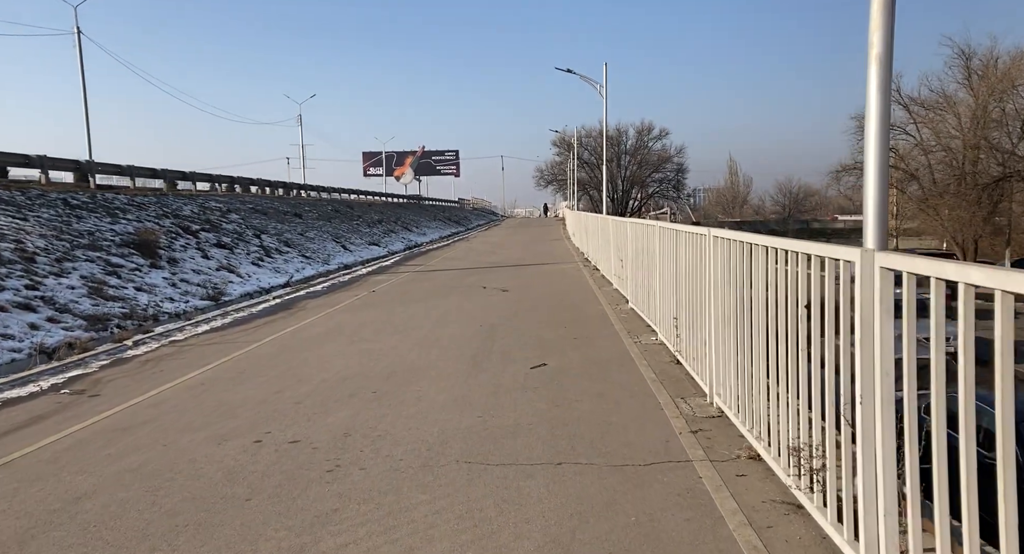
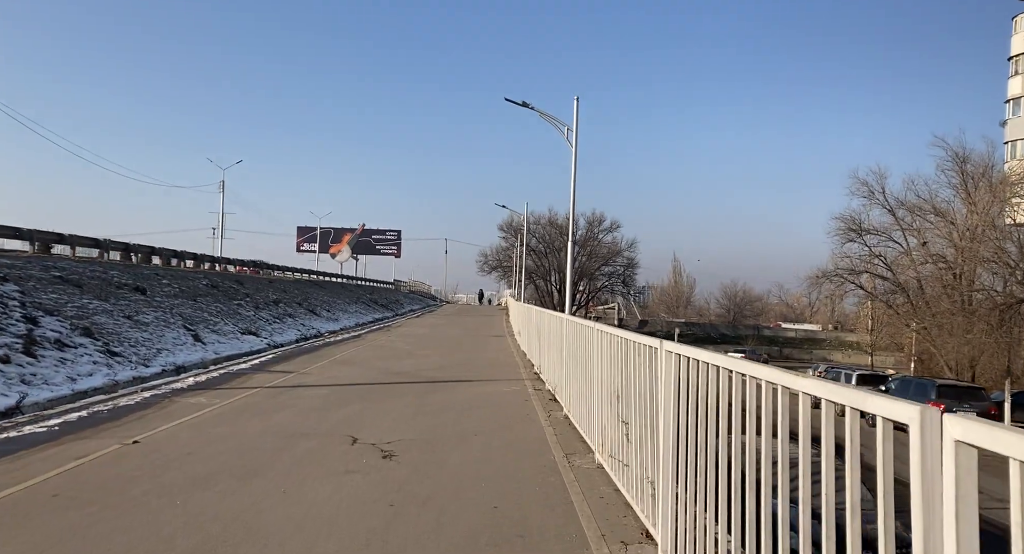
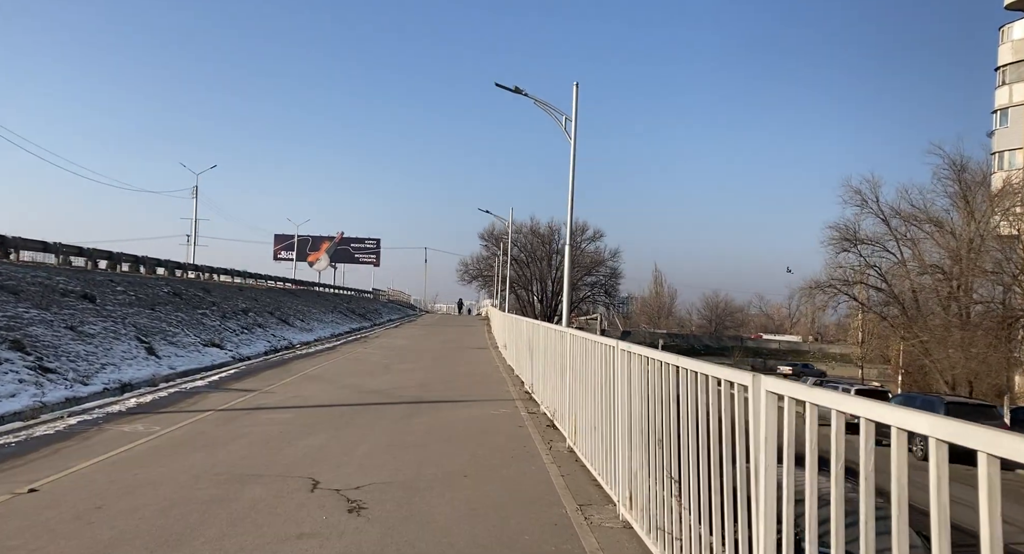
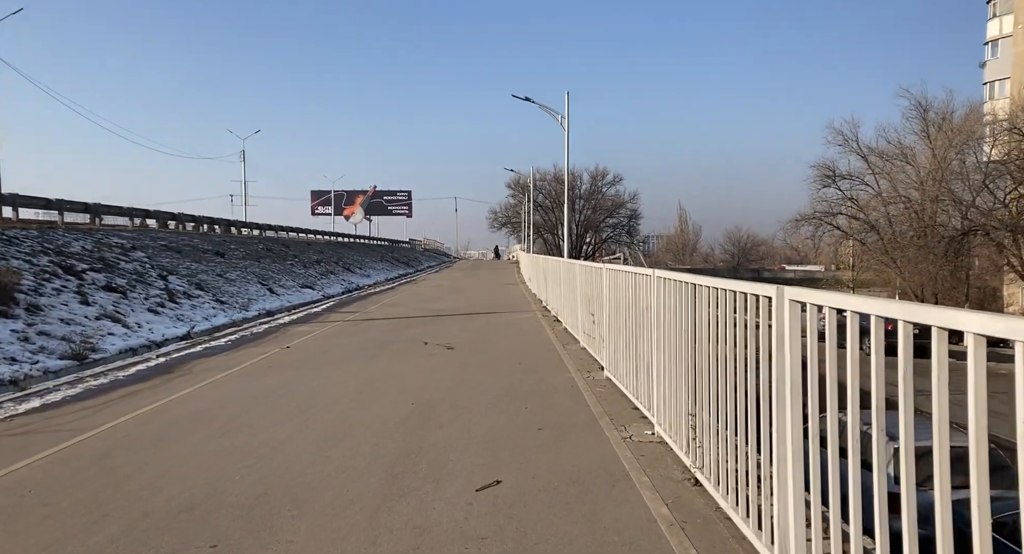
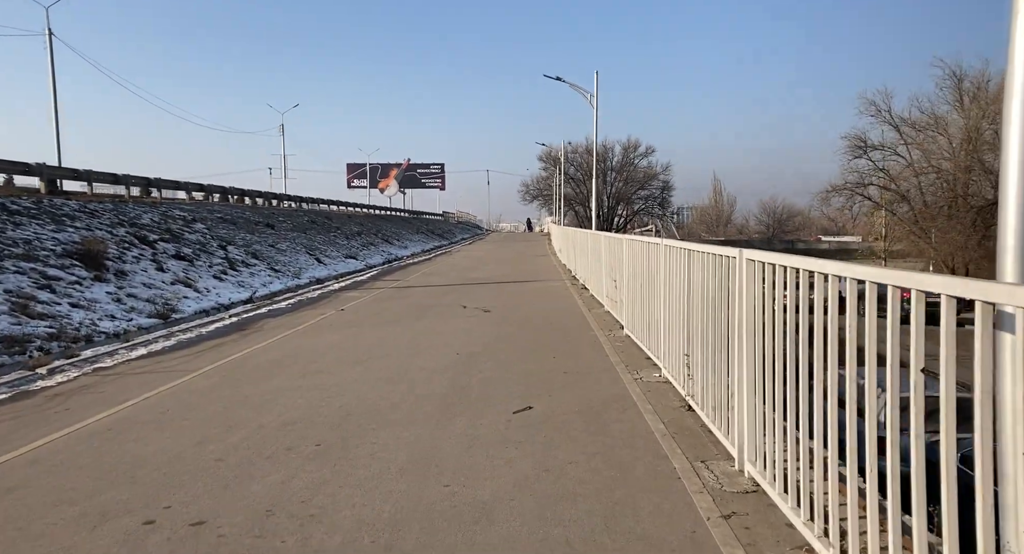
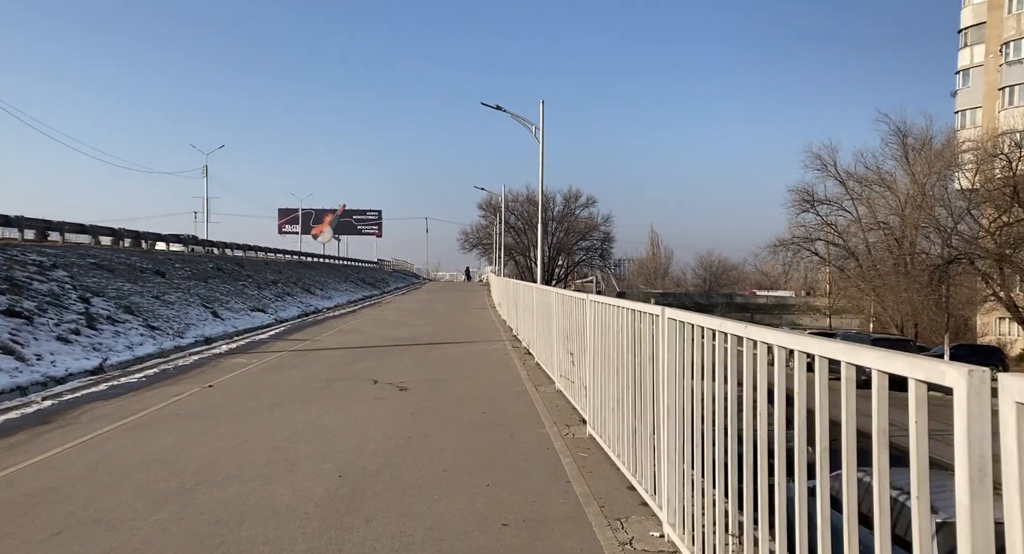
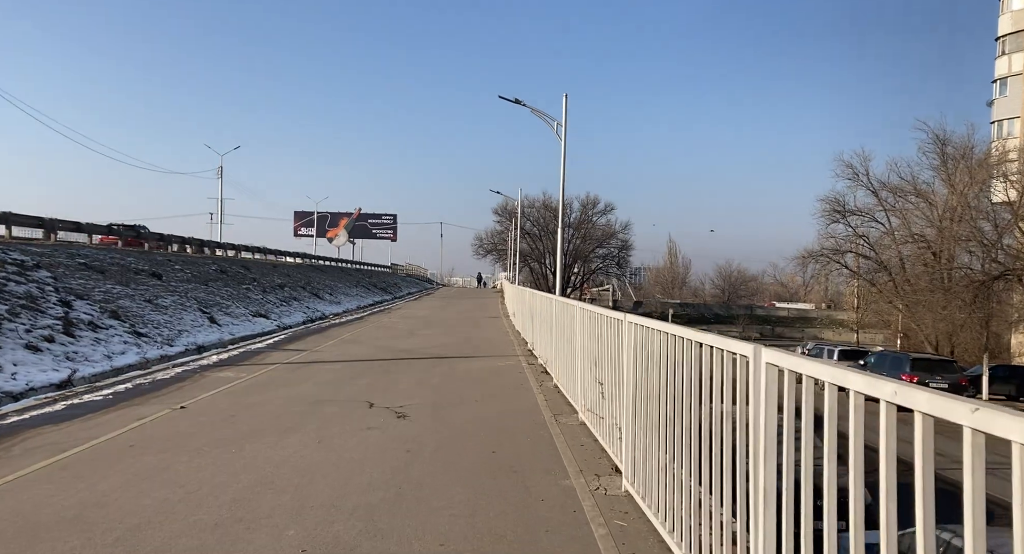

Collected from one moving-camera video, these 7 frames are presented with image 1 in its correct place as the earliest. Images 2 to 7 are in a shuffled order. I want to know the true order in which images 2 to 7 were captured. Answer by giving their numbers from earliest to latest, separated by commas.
5, 4, 6, 7, 2, 3
